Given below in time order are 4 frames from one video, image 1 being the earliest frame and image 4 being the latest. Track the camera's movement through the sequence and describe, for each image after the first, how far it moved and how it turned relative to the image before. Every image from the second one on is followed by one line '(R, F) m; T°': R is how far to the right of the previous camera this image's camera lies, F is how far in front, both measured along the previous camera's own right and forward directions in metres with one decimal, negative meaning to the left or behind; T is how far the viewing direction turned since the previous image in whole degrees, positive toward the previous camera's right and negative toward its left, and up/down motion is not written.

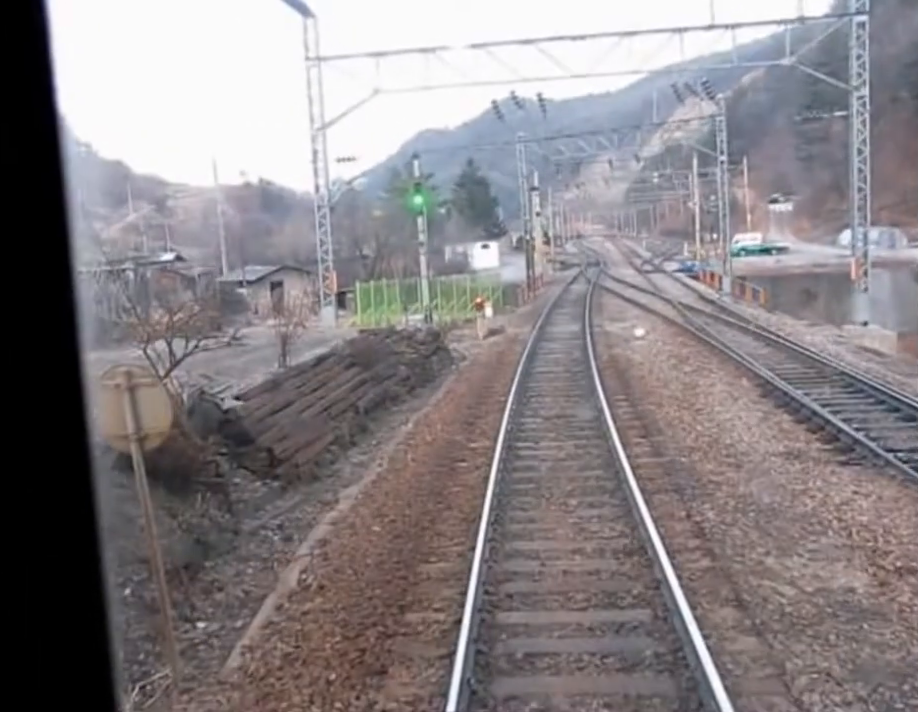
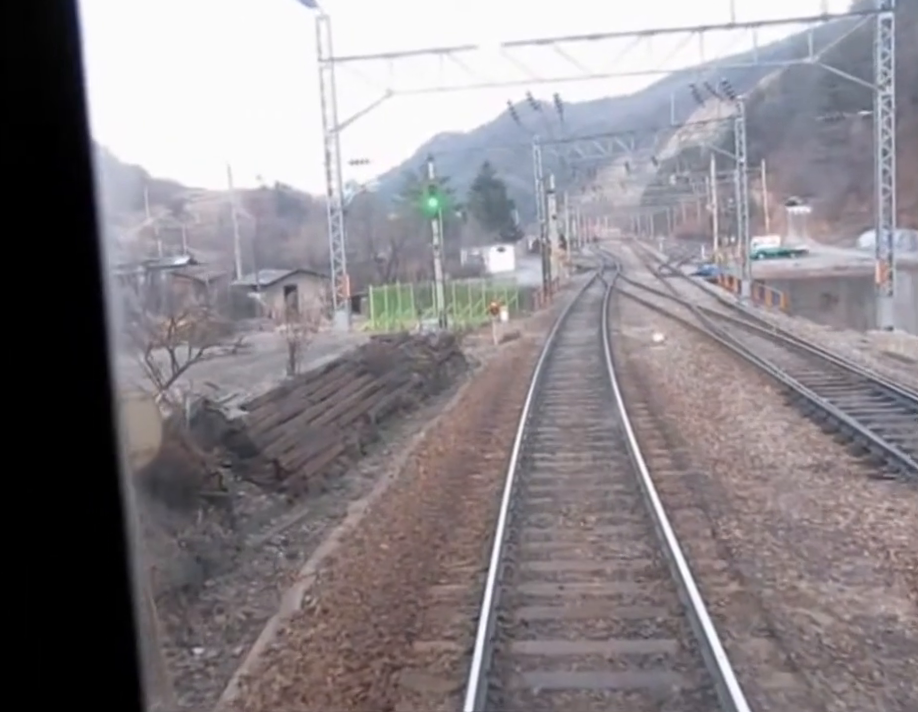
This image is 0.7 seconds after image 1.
(0.0, +0.4) m; -1°
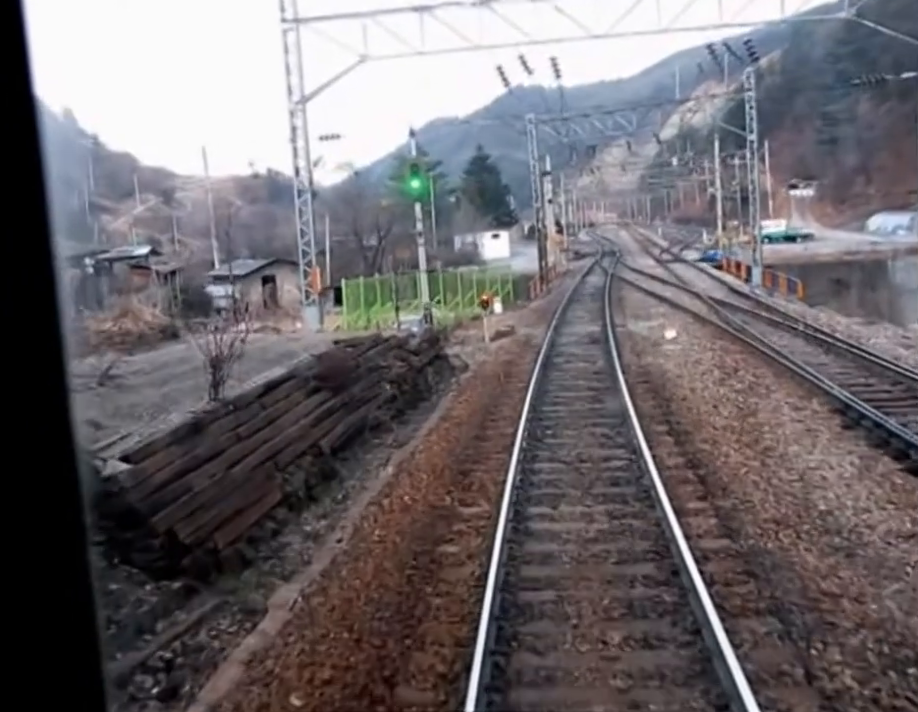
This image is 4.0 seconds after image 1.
(+0.2, +2.6) m; 0°
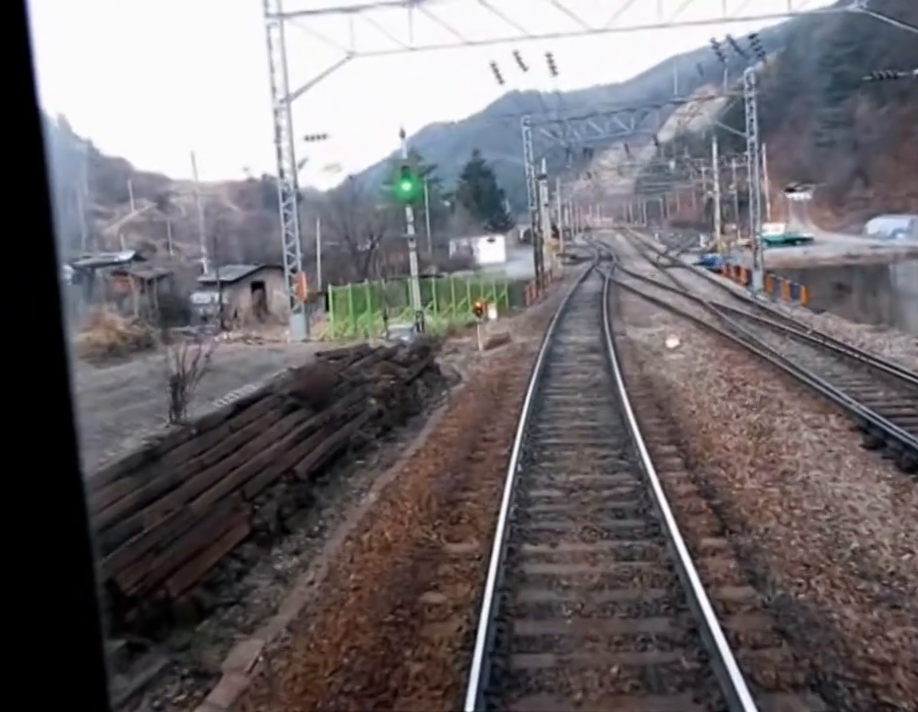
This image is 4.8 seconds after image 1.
(+0.1, +0.9) m; 0°
